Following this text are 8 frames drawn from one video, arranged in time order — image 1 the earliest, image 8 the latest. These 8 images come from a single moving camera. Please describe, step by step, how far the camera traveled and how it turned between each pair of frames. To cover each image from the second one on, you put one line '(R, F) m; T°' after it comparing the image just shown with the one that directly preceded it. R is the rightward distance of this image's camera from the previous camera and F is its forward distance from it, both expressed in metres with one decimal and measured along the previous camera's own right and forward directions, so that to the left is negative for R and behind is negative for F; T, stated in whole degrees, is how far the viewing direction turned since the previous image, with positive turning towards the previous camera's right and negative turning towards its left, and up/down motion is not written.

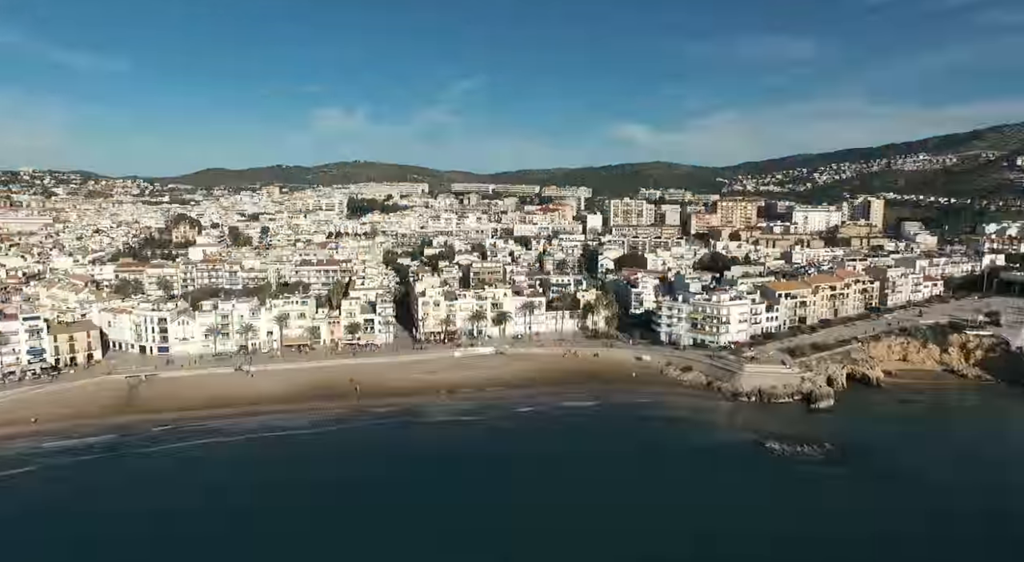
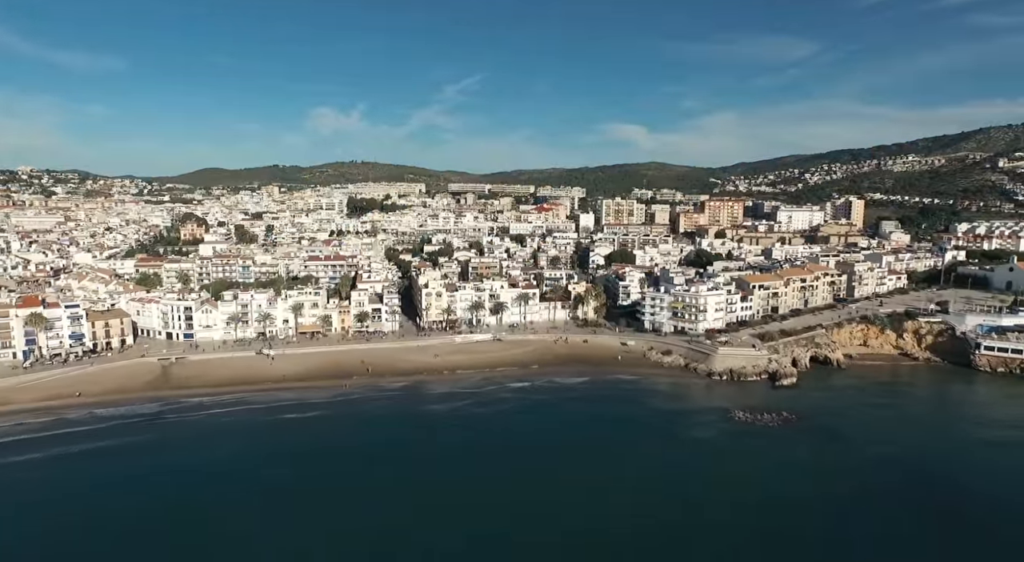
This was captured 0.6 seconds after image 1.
(-0.1, -3.8) m; 0°
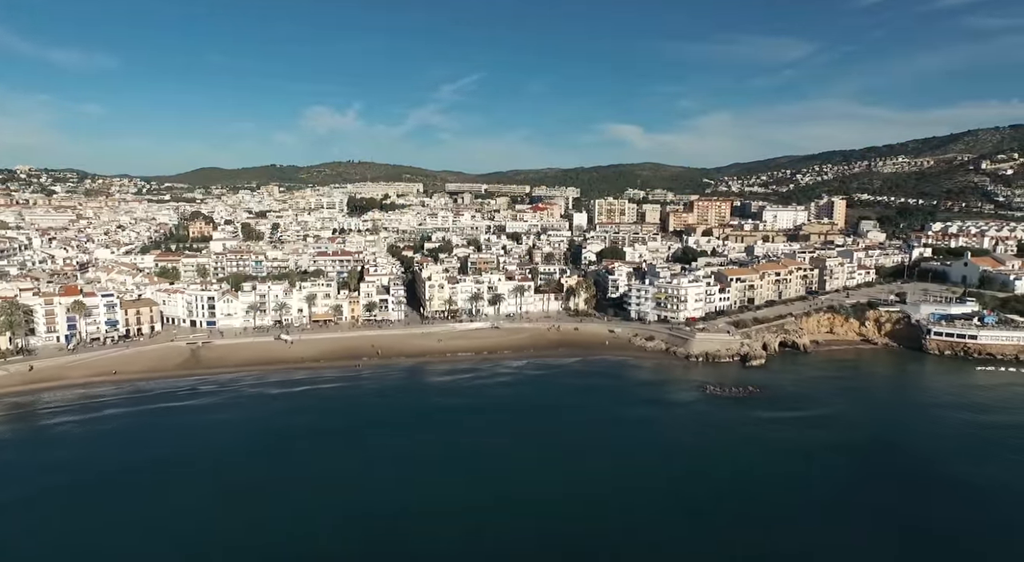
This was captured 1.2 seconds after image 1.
(-0.1, -4.0) m; 0°
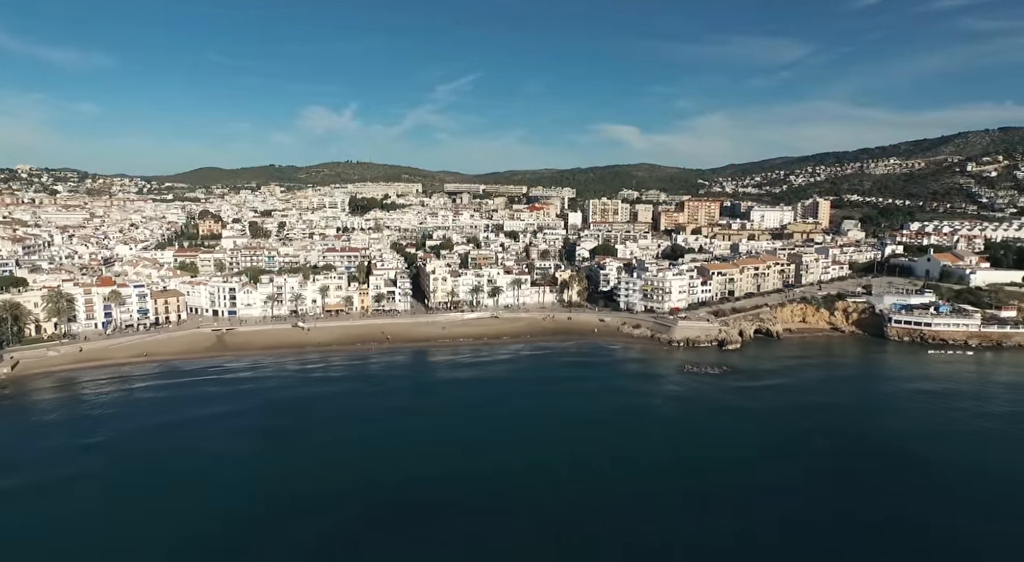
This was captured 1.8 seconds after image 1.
(-0.1, -4.1) m; 0°
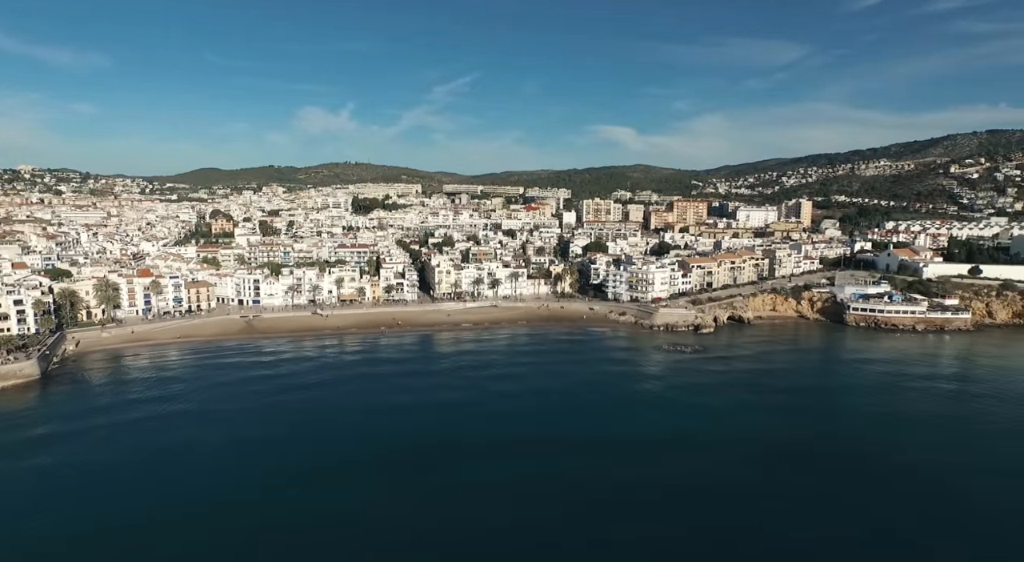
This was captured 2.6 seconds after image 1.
(-0.1, -5.4) m; 0°
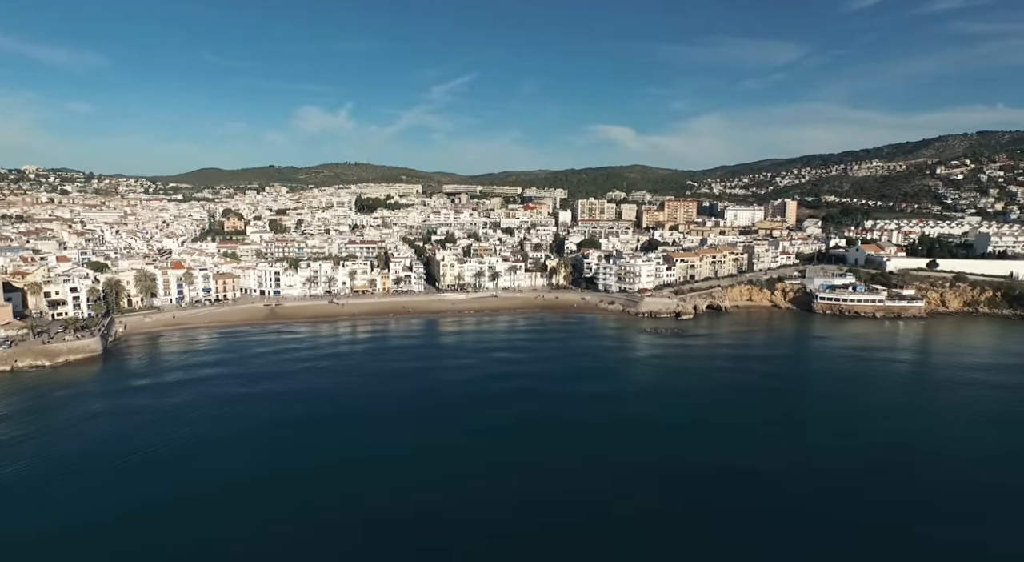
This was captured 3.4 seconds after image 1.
(-0.1, -5.3) m; 0°
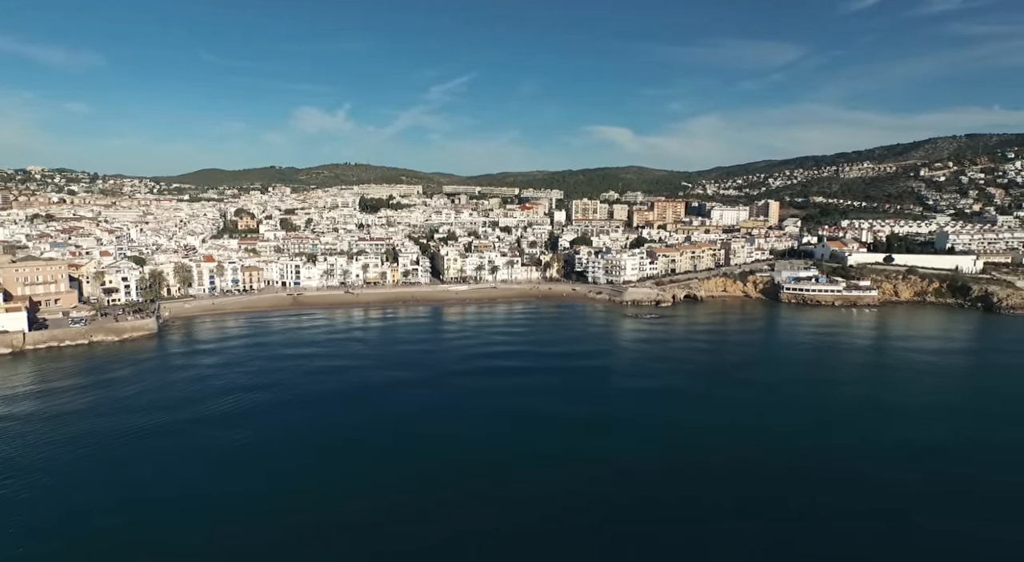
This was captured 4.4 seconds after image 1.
(0.0, -6.6) m; 0°
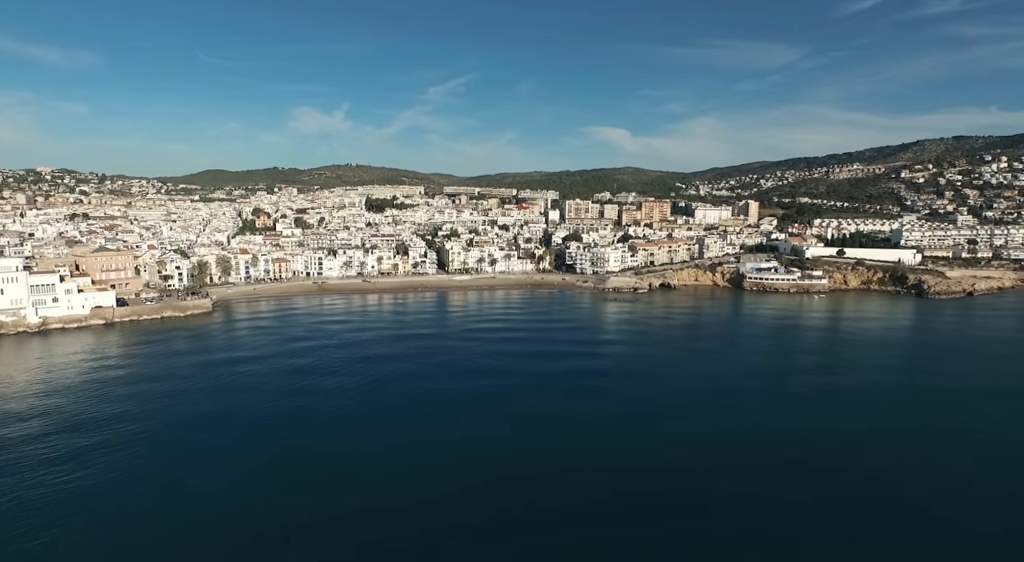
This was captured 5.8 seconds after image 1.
(+0.2, -9.1) m; 0°
